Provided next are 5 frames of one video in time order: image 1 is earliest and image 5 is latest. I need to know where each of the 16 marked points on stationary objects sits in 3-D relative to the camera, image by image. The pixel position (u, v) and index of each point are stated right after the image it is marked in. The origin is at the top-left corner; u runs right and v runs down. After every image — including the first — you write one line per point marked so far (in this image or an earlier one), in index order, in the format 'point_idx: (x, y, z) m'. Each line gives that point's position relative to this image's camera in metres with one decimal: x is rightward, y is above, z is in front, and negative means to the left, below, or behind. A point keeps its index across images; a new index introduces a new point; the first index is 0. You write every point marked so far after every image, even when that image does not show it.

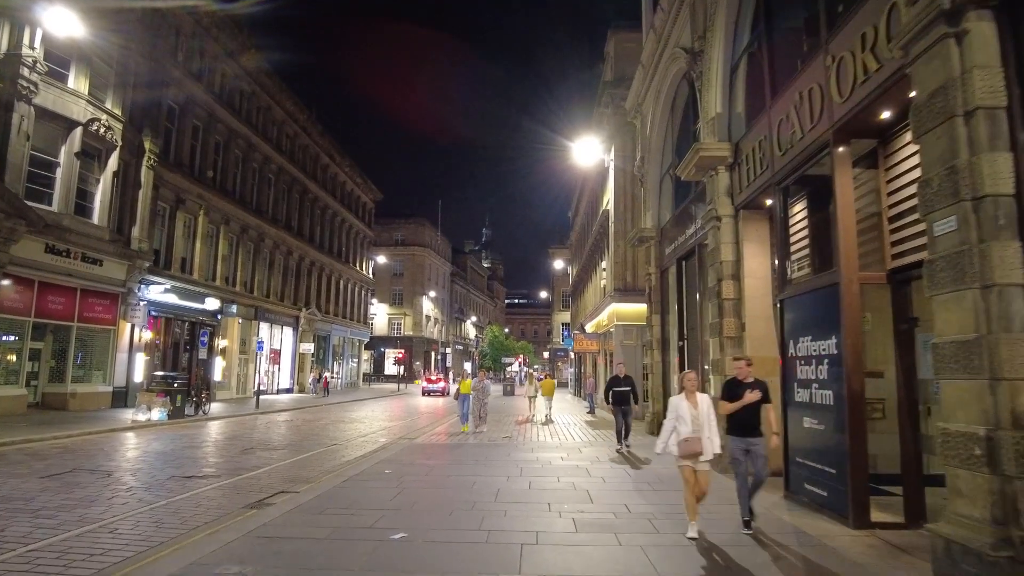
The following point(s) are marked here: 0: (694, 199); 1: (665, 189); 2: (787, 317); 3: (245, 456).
0: (+3.7, +1.8, +12.8) m
1: (+4.0, +2.5, +16.3) m
2: (+3.6, -0.4, +8.5) m
3: (-5.4, -3.4, +13.2) m
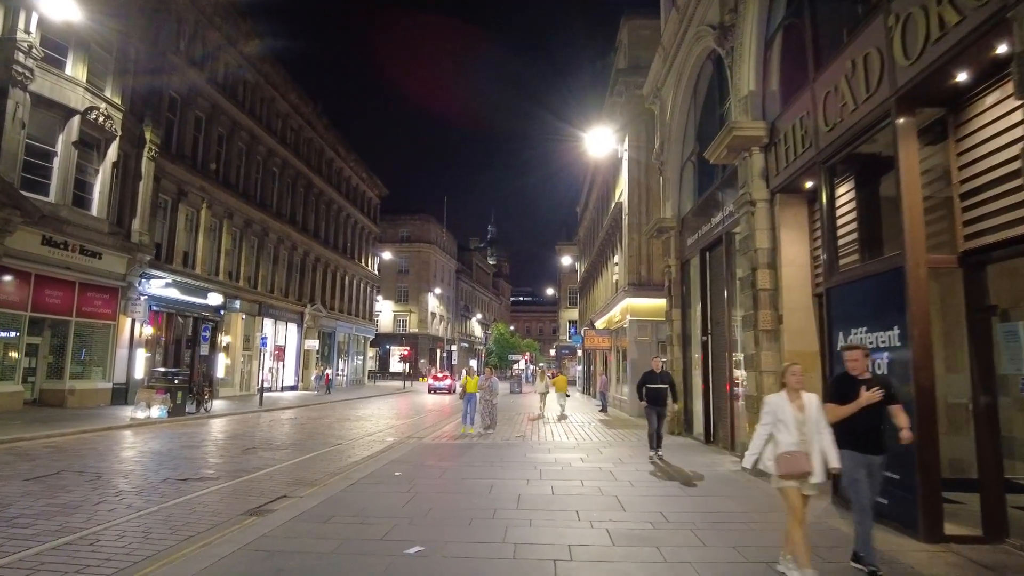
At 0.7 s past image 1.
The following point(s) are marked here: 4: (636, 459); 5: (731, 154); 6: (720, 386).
0: (+4.0, +1.9, +12.1) m
1: (+4.3, +2.6, +15.6) m
2: (+3.9, -0.2, +7.8) m
3: (-5.1, -3.2, +12.5) m
4: (+2.1, -3.0, +11.1) m
5: (+3.5, +2.1, +10.5) m
6: (+4.3, -2.0, +12.9) m
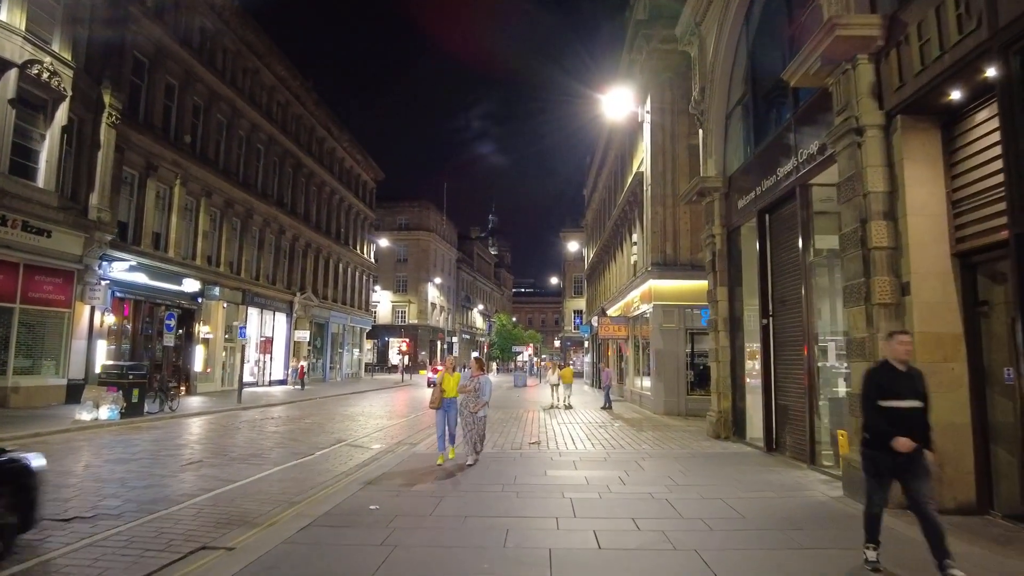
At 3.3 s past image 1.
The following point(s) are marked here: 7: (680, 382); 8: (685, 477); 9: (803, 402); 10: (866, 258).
0: (+4.2, +2.4, +9.4) m
1: (+4.5, +3.2, +12.9) m
2: (+4.1, +0.2, +5.1) m
3: (-4.9, -2.8, +9.9) m
4: (+2.4, -2.5, +8.5) m
5: (+3.7, +2.6, +7.7) m
6: (+4.5, -1.5, +10.2) m
7: (+4.9, -2.7, +18.7) m
8: (+2.3, -2.5, +8.6) m
9: (+4.4, -1.7, +9.9) m
10: (+3.9, +0.3, +7.1) m
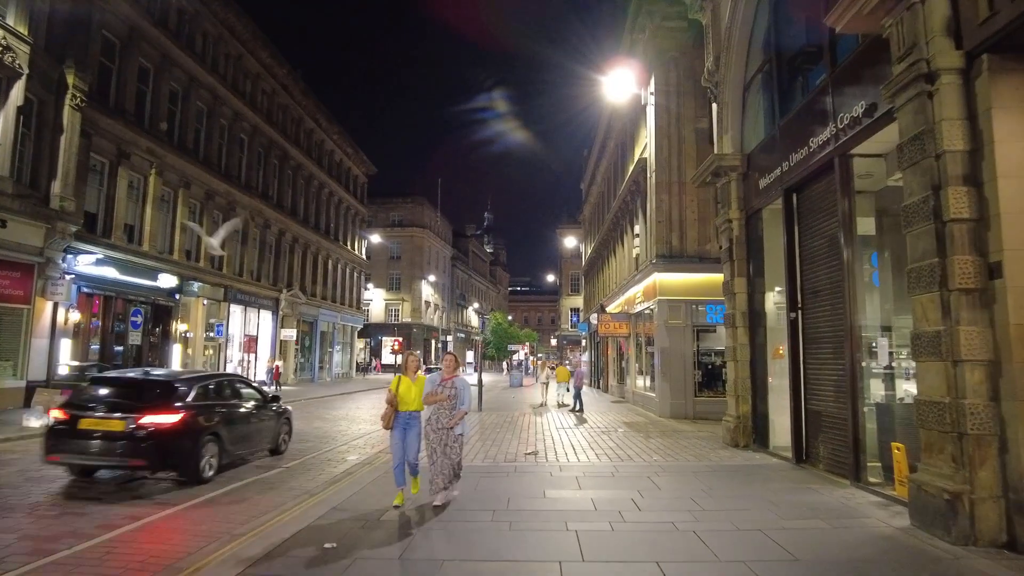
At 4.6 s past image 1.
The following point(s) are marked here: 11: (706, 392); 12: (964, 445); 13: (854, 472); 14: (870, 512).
0: (+4.1, +2.6, +8.0) m
1: (+4.4, +3.3, +11.5) m
2: (+4.0, +0.3, +3.8) m
3: (-5.0, -2.6, +8.5) m
4: (+2.3, -2.3, +7.1) m
5: (+3.6, +2.8, +6.4) m
6: (+4.4, -1.3, +8.9) m
7: (+4.7, -2.5, +17.4) m
8: (+2.2, -2.3, +7.2) m
9: (+4.4, -1.6, +8.6) m
10: (+3.8, +0.5, +5.8) m
11: (+5.2, -2.8, +17.5) m
12: (+3.8, -1.3, +5.4) m
13: (+4.2, -2.3, +8.0) m
14: (+3.6, -2.3, +6.6) m
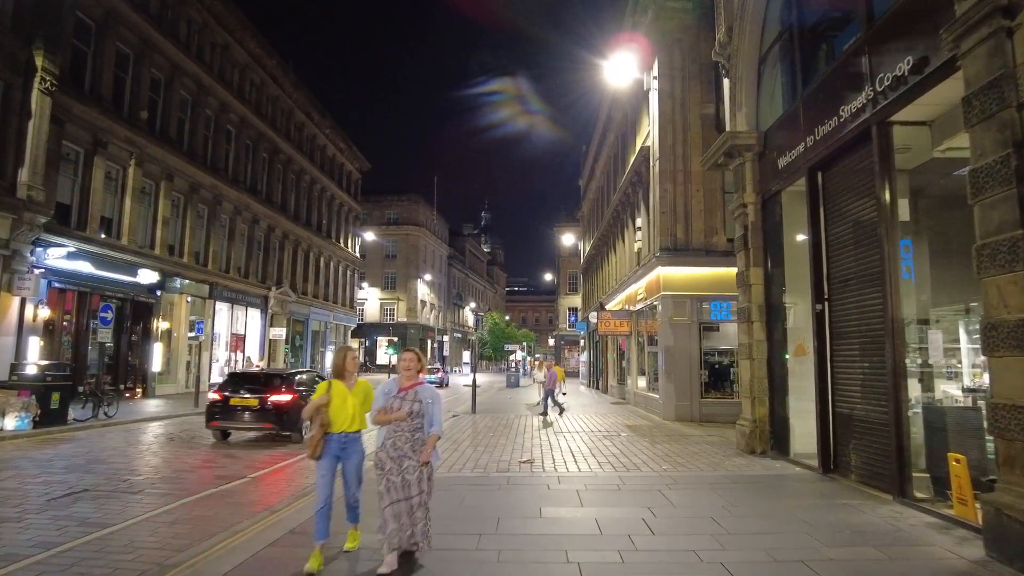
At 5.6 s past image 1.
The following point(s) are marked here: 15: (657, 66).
0: (+4.0, +2.7, +7.0) m
1: (+4.3, +3.5, +10.5) m
2: (+3.9, +0.5, +2.7) m
3: (-5.1, -2.5, +7.4) m
4: (+2.2, -2.2, +6.1) m
5: (+3.5, +2.9, +5.3) m
6: (+4.3, -1.2, +7.8) m
7: (+4.6, -2.4, +16.3) m
8: (+2.1, -2.2, +6.2) m
9: (+4.3, -1.4, +7.5) m
10: (+3.7, +0.7, +4.7) m
11: (+5.1, -2.7, +16.4) m
12: (+3.7, -1.2, +4.3) m
13: (+4.1, -2.1, +6.9) m
14: (+3.5, -2.1, +5.5) m
15: (+4.1, +6.3, +18.2) m
